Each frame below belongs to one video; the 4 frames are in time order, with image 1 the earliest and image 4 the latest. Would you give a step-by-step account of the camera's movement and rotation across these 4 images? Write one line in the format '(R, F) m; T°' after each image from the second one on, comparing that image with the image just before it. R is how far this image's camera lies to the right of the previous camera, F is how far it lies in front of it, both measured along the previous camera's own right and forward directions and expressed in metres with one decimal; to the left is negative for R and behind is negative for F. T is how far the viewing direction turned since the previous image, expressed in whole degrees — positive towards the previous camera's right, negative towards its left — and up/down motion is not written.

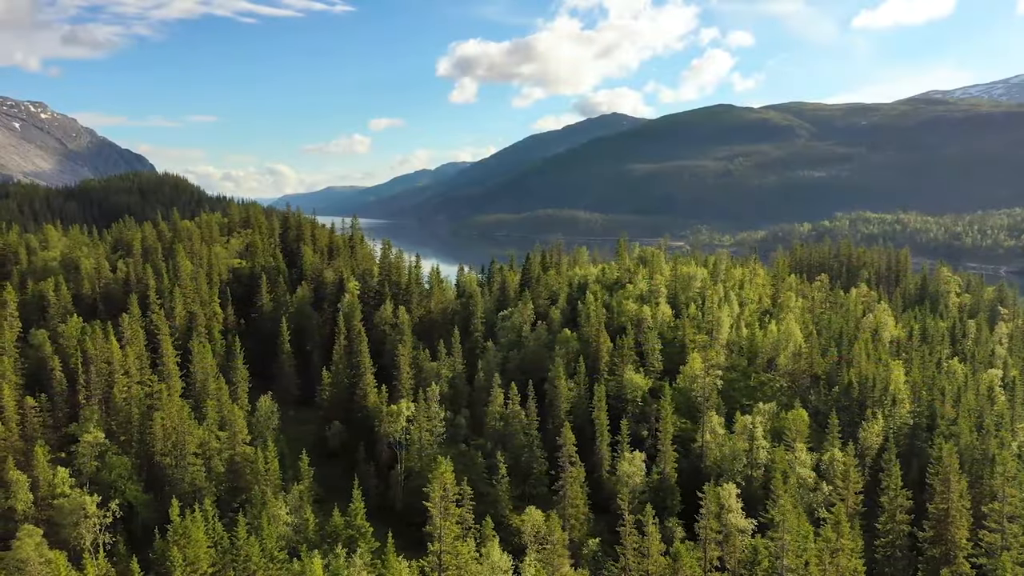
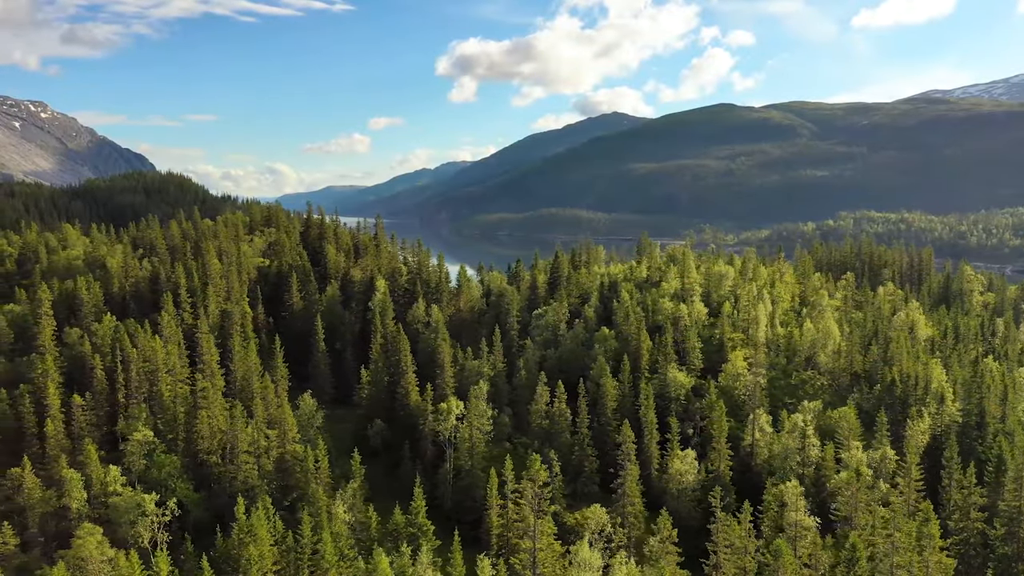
(-8.6, 0.0) m; 0°
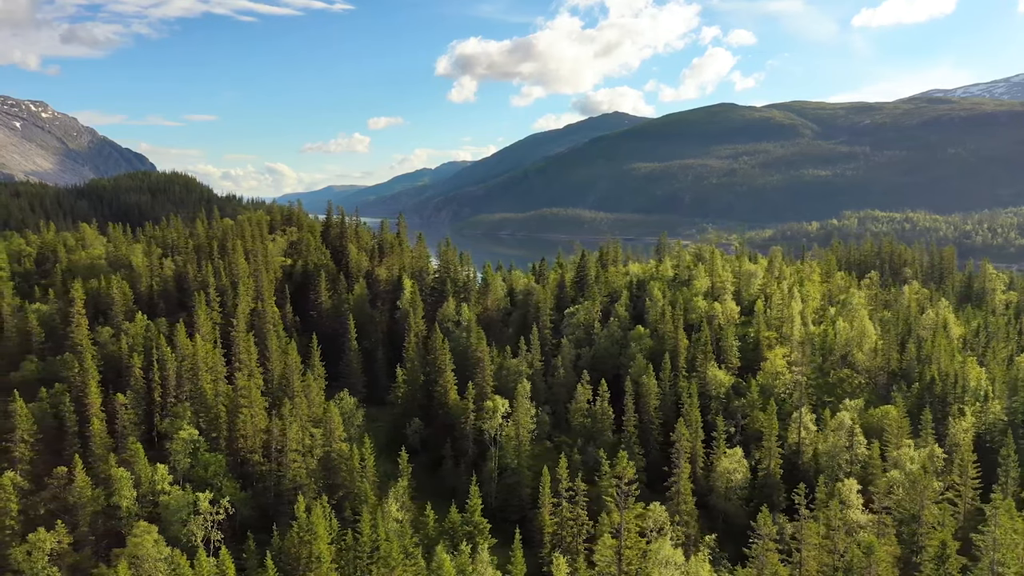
(-7.9, +0.1) m; 0°
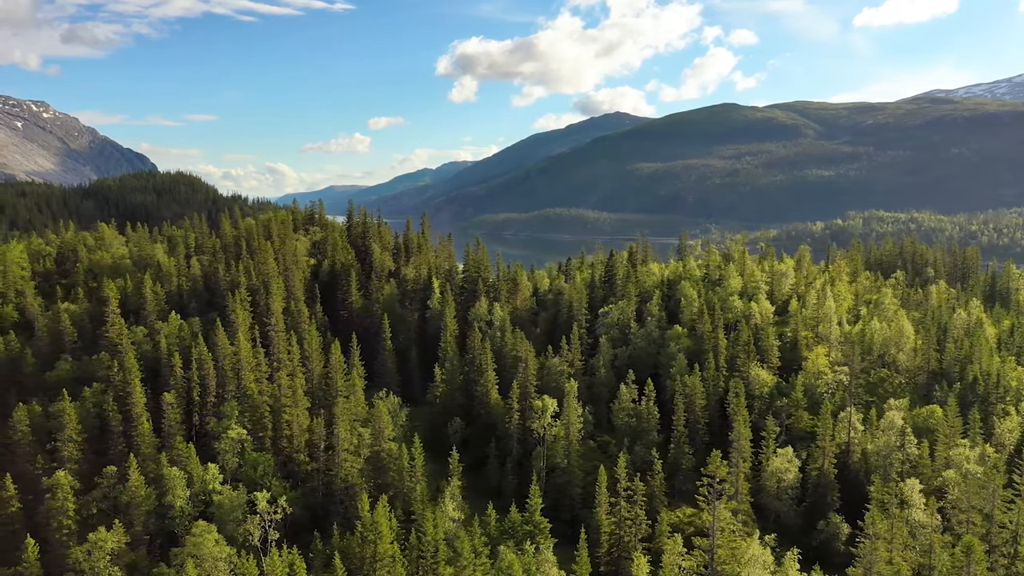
(-8.3, +0.1) m; 0°
